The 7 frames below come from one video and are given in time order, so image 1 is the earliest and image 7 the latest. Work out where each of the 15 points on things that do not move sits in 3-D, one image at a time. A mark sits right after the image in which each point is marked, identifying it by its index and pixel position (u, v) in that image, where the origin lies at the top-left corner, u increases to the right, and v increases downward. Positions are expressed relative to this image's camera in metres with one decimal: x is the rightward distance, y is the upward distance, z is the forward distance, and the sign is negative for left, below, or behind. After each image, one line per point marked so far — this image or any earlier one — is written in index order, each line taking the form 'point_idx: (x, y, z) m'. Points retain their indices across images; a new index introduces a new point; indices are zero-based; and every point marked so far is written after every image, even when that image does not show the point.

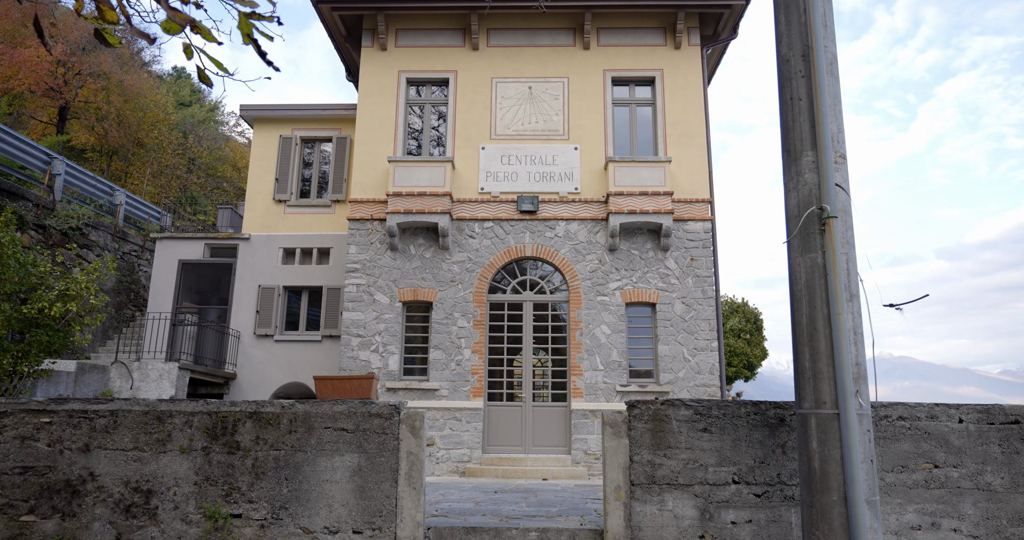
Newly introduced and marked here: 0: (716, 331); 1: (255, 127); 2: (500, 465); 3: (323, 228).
0: (+3.5, -1.0, +11.7) m
1: (-5.6, +3.1, +14.8) m
2: (-0.2, -3.2, +11.2) m
3: (-3.9, +0.9, +14.1) m
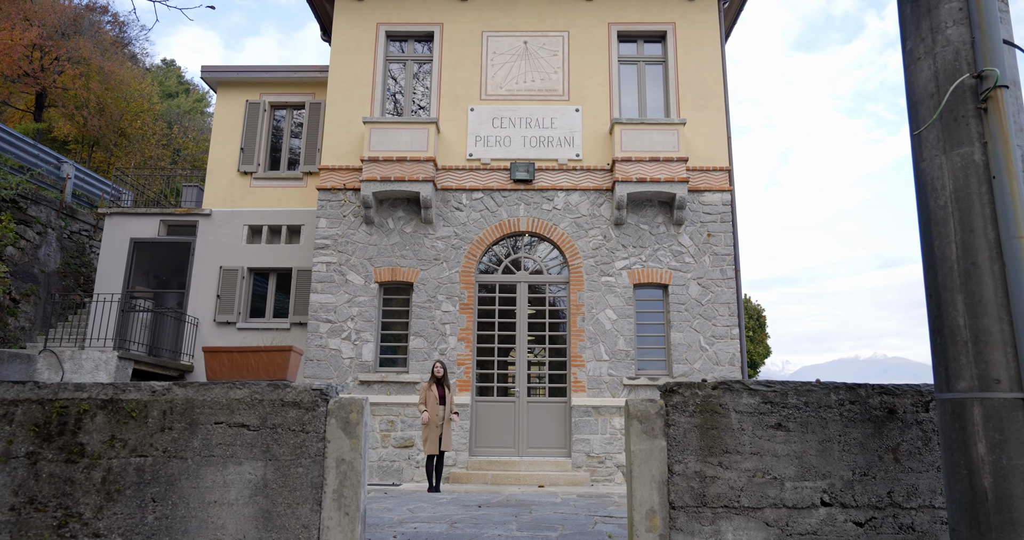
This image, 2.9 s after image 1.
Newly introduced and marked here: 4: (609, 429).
0: (+3.4, -0.7, +10.2) m
1: (-5.7, +3.5, +13.3) m
2: (-0.3, -2.9, +9.7) m
3: (-4.1, +1.2, +12.7) m
4: (+1.4, -2.3, +9.8) m
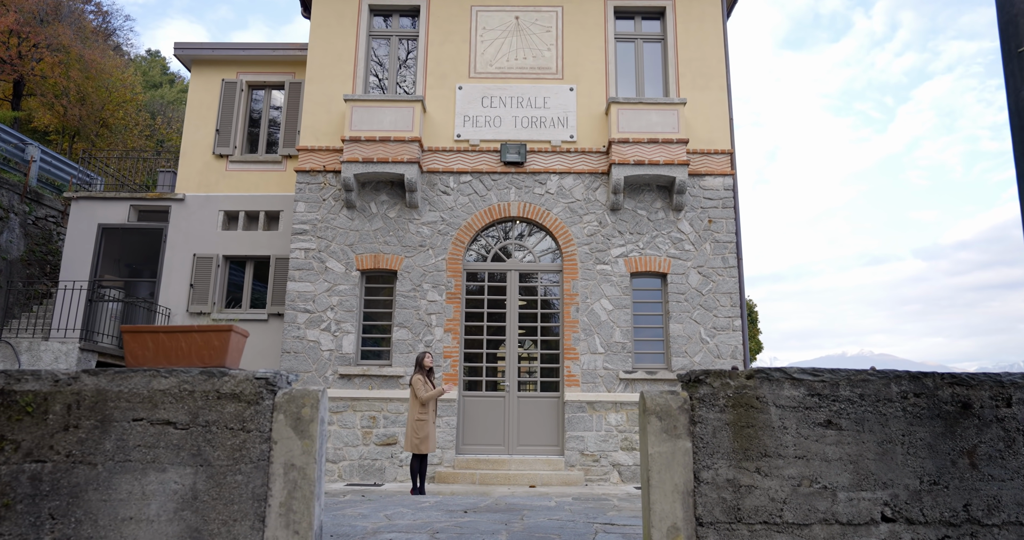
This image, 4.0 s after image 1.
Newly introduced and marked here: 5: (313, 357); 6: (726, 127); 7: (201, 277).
0: (+3.2, -0.5, +9.7) m
1: (-5.9, +3.7, +12.6) m
2: (-0.5, -2.7, +9.1) m
3: (-4.2, +1.4, +12.0) m
4: (+1.3, -2.1, +9.2) m
5: (-2.8, -1.2, +9.6) m
6: (+3.2, +2.2, +10.2) m
7: (-5.3, -0.1, +11.6) m
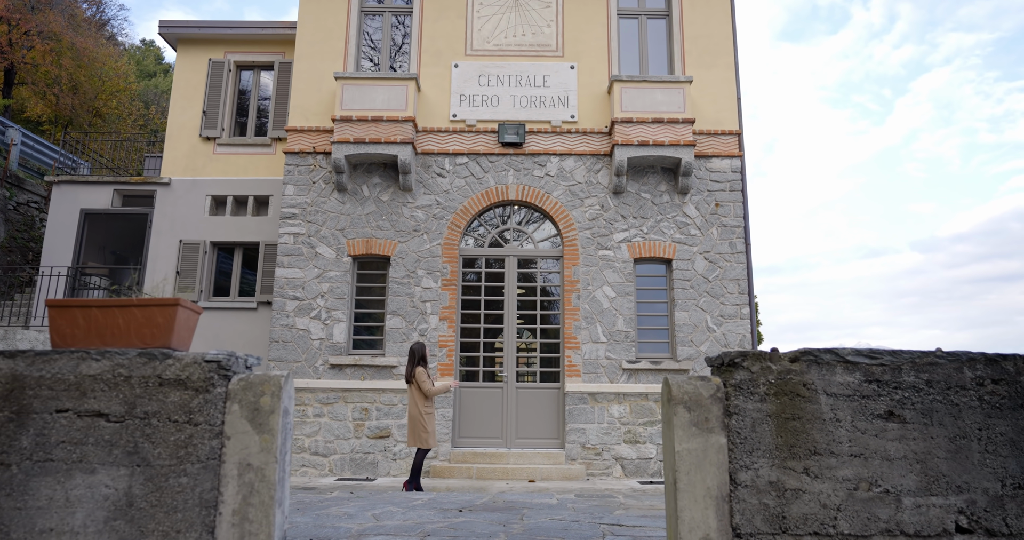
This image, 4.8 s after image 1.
0: (+3.2, -0.3, +9.3) m
1: (-6.0, +3.9, +12.2) m
2: (-0.5, -2.5, +8.8) m
3: (-4.3, +1.7, +11.6) m
4: (+1.2, -1.9, +8.9) m
5: (-2.8, -1.0, +9.2) m
6: (+3.2, +2.4, +9.8) m
7: (-5.3, +0.1, +11.2) m
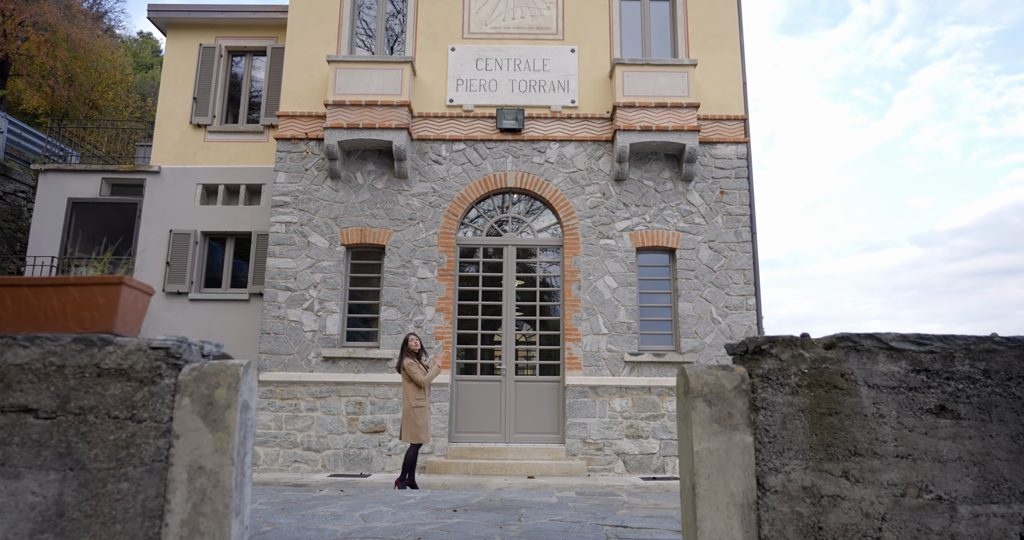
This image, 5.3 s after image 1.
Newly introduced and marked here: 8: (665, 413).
0: (+3.2, -0.2, +9.0) m
1: (-6.0, +4.1, +11.9) m
2: (-0.5, -2.4, +8.5) m
3: (-4.3, +1.8, +11.3) m
4: (+1.2, -1.8, +8.6) m
5: (-2.8, -0.9, +8.9) m
6: (+3.2, +2.5, +9.5) m
7: (-5.4, +0.3, +10.9) m
8: (+1.9, -1.8, +8.6) m
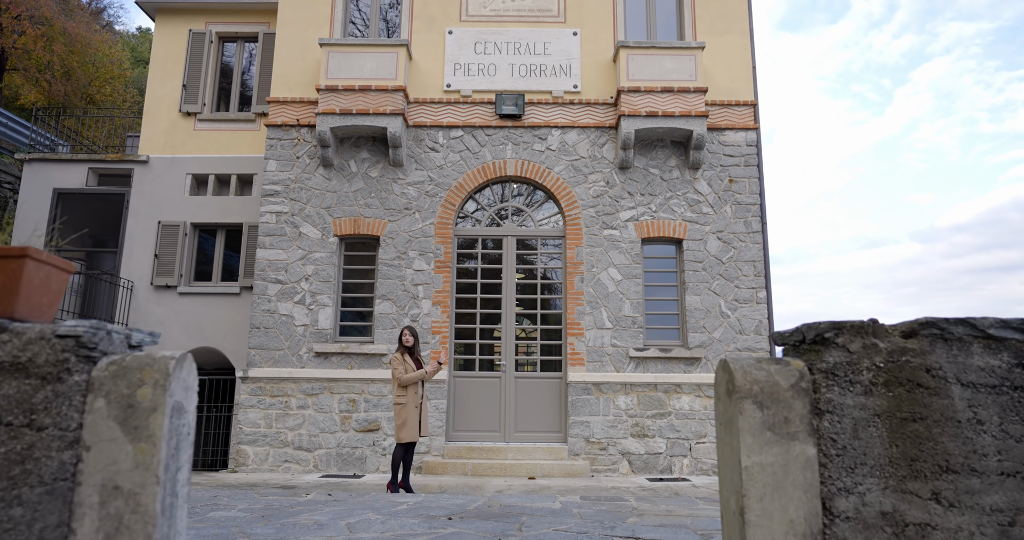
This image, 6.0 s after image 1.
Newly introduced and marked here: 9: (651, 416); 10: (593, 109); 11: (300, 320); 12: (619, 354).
0: (+3.2, -0.1, +8.6) m
1: (-6.0, +4.2, +11.5) m
2: (-0.5, -2.3, +8.1) m
3: (-4.3, +1.9, +10.9) m
4: (+1.2, -1.7, +8.2) m
5: (-2.8, -0.8, +8.5) m
6: (+3.2, +2.6, +9.1) m
7: (-5.4, +0.4, +10.5) m
8: (+1.9, -1.7, +8.2) m
9: (+1.7, -1.8, +8.2) m
10: (+1.1, +2.1, +9.0) m
11: (-2.7, -0.6, +8.6) m
12: (+1.3, -1.0, +8.4) m
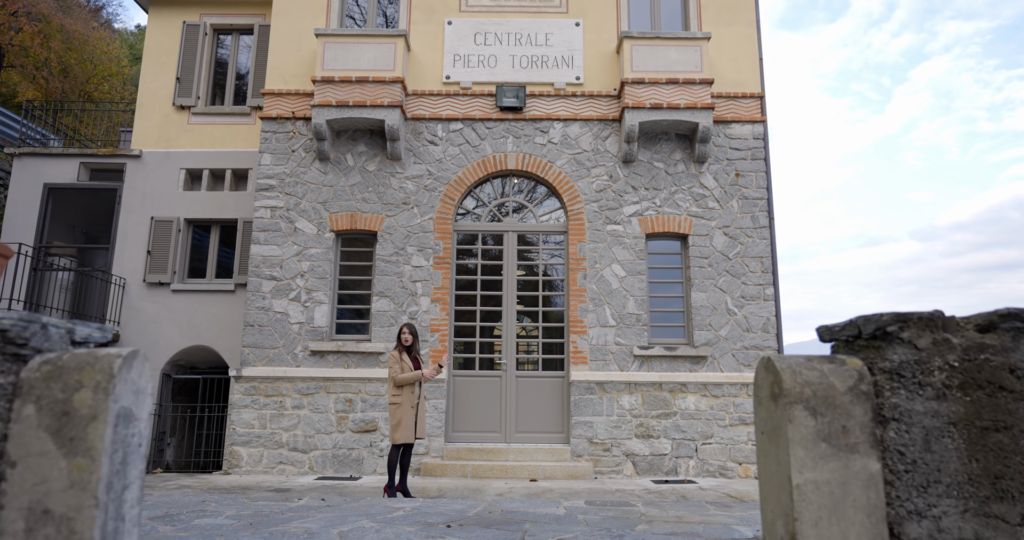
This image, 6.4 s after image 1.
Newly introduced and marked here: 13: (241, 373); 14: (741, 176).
0: (+3.2, 0.0, +8.4) m
1: (-6.0, +4.2, +11.2) m
2: (-0.5, -2.2, +7.9) m
3: (-4.3, +2.0, +10.7) m
4: (+1.2, -1.7, +8.0) m
5: (-2.8, -0.8, +8.3) m
6: (+3.2, +2.7, +8.9) m
7: (-5.3, +0.4, +10.3) m
8: (+1.9, -1.7, +8.0) m
9: (+1.7, -1.7, +8.0) m
10: (+1.1, +2.2, +8.8) m
11: (-2.7, -0.6, +8.3) m
12: (+1.3, -1.0, +8.2) m
13: (-3.2, -1.2, +8.1) m
14: (+2.9, +1.2, +8.6) m
